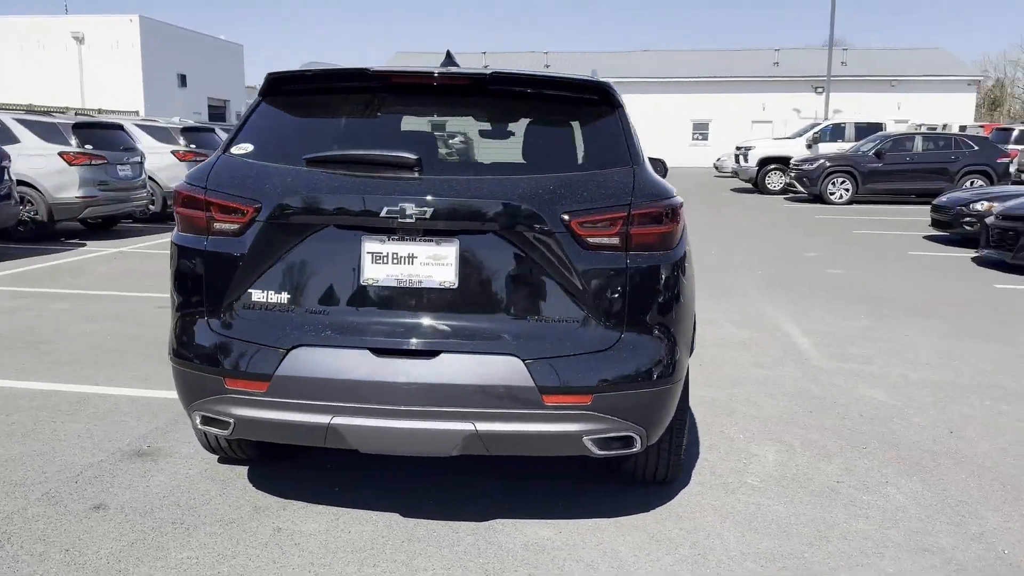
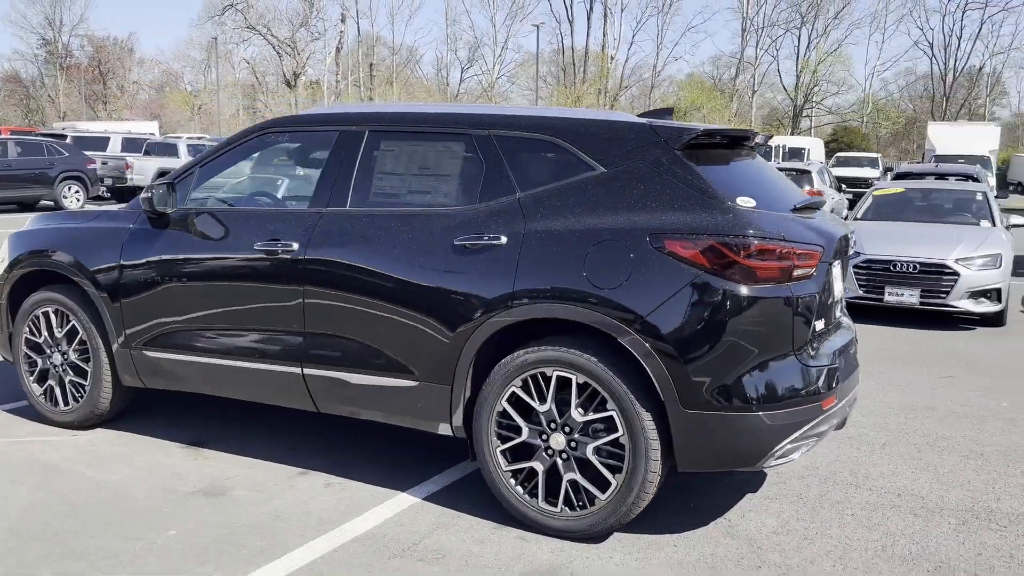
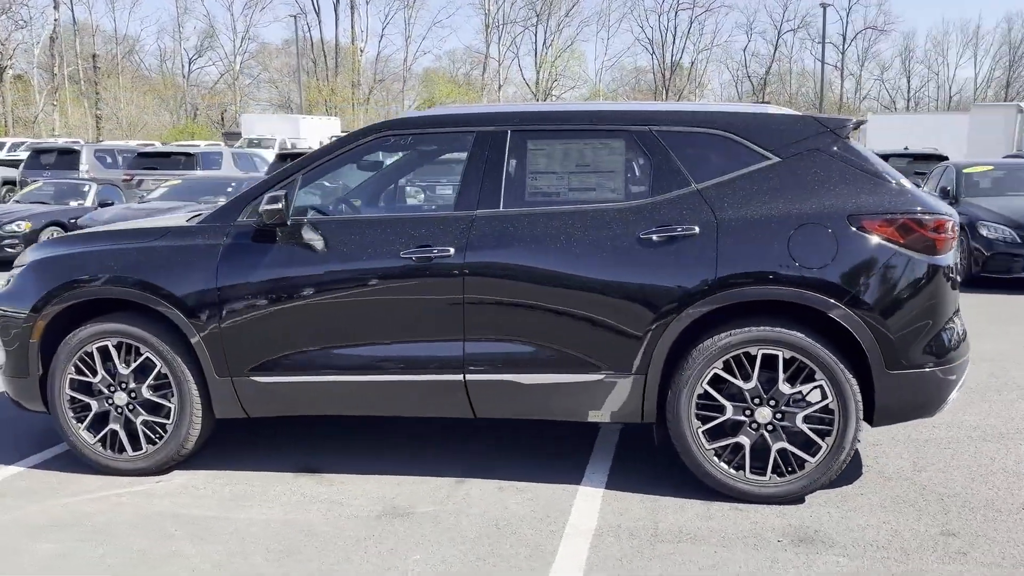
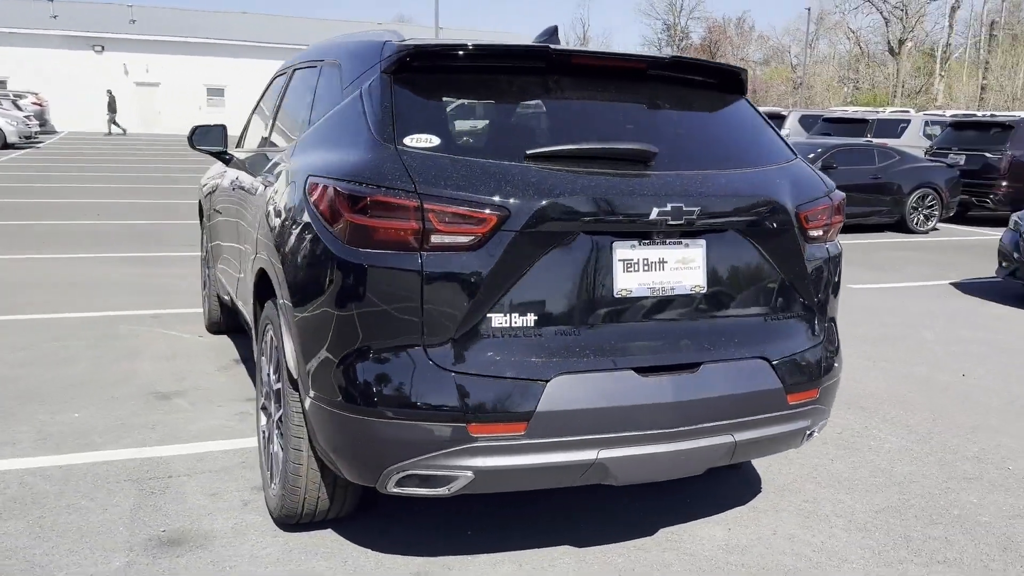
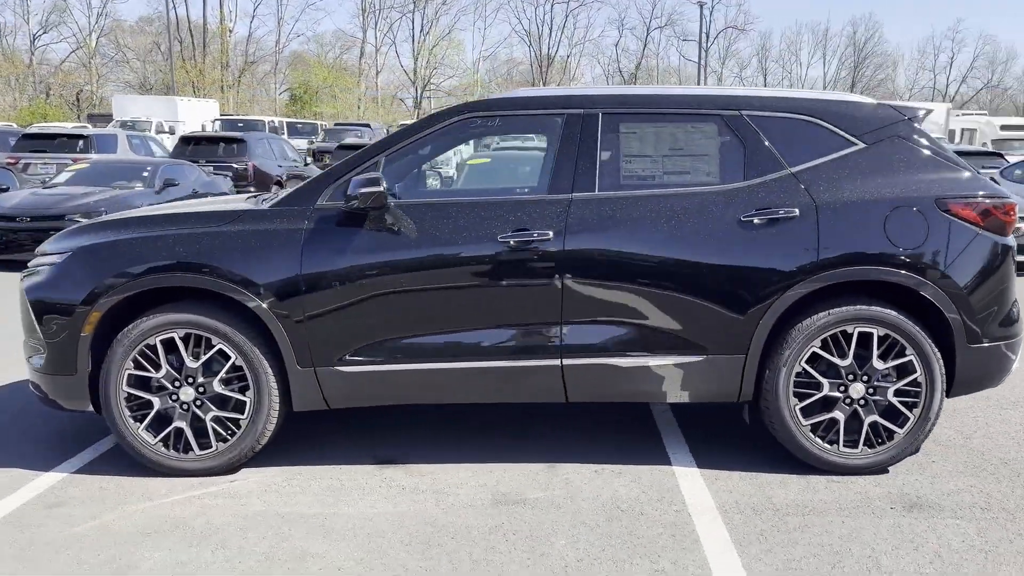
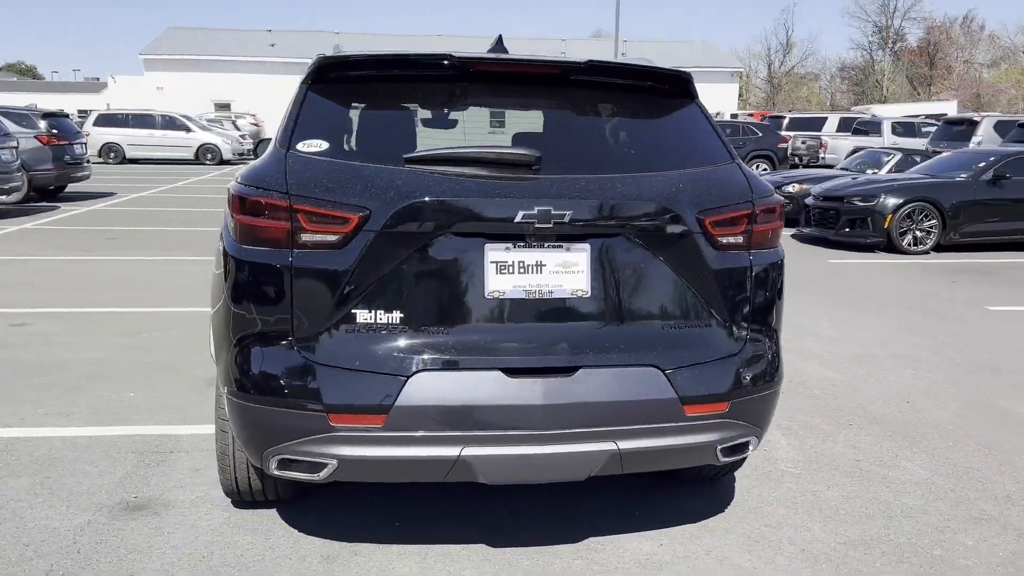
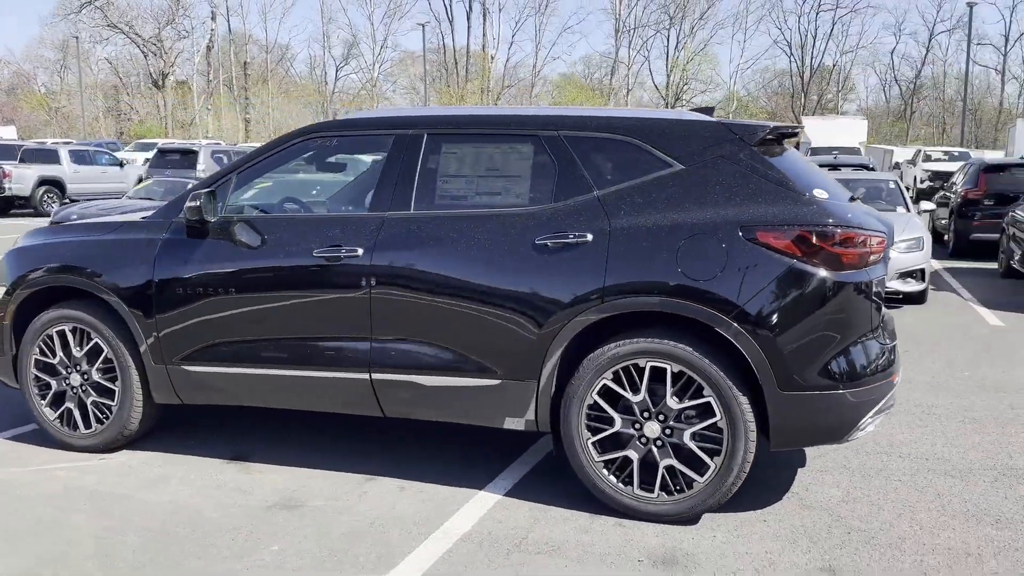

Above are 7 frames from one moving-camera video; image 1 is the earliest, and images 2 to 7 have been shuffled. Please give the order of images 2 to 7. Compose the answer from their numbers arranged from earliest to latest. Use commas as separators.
6, 4, 2, 7, 3, 5
